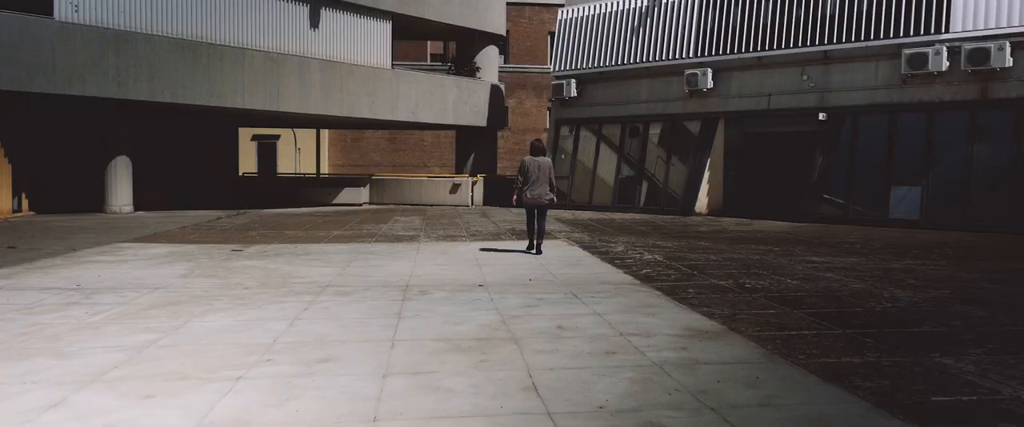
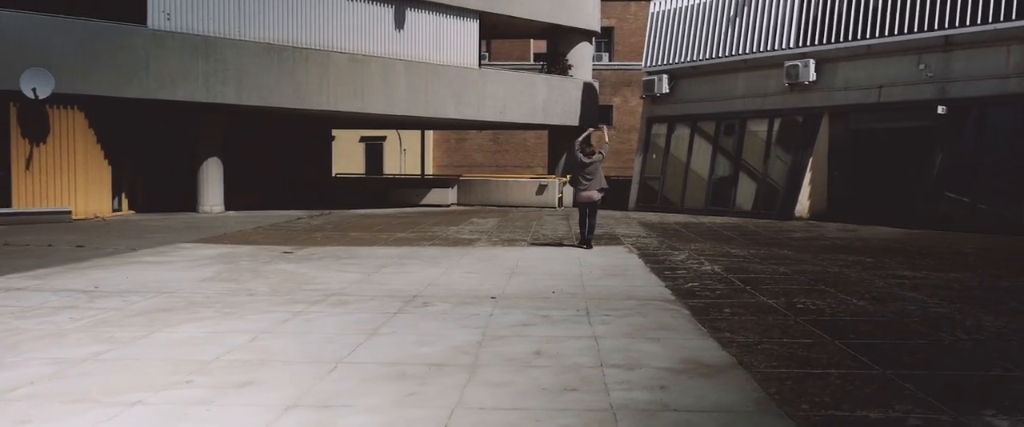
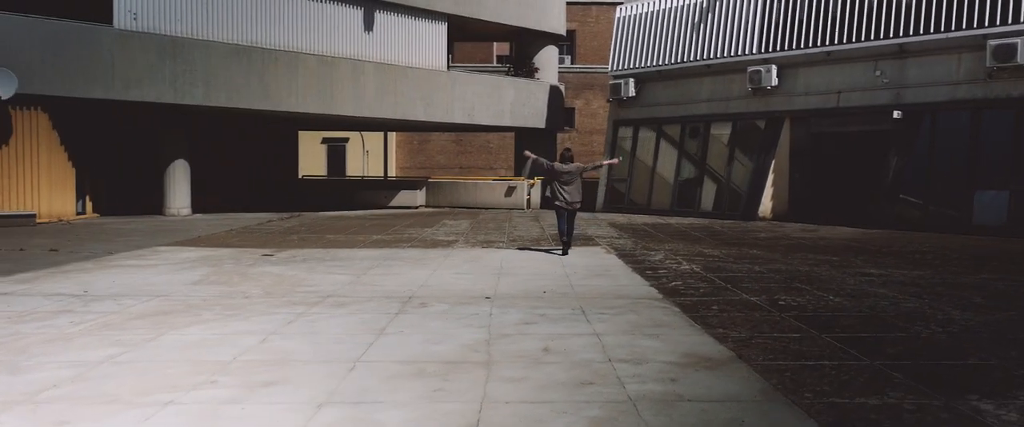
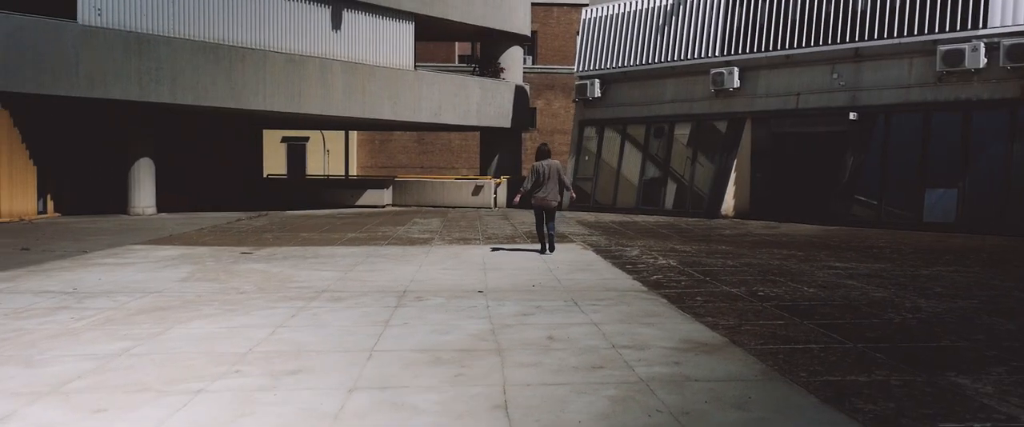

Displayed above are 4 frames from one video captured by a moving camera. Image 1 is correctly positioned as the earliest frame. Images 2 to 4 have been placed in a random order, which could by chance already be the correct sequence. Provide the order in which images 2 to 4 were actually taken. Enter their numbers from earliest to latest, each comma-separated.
4, 3, 2
